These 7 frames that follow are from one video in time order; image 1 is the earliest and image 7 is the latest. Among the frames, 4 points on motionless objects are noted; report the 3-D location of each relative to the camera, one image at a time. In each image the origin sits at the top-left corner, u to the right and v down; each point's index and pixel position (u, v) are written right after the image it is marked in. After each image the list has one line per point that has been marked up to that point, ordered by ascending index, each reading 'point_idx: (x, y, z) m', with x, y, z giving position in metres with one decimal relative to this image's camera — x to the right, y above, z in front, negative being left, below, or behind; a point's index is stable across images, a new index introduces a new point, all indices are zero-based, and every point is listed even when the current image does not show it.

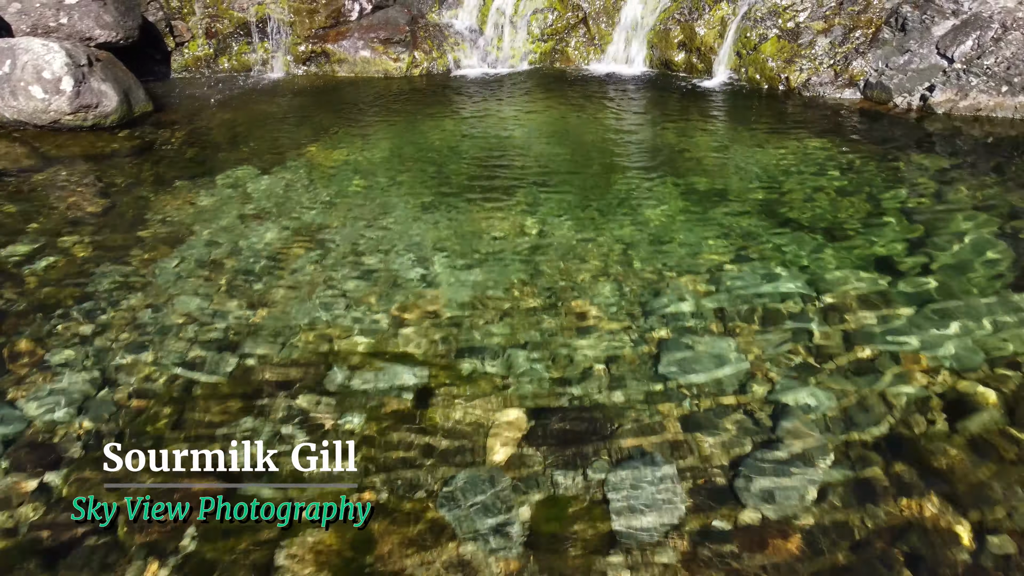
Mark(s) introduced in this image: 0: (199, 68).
0: (-4.6, +3.2, +12.6) m
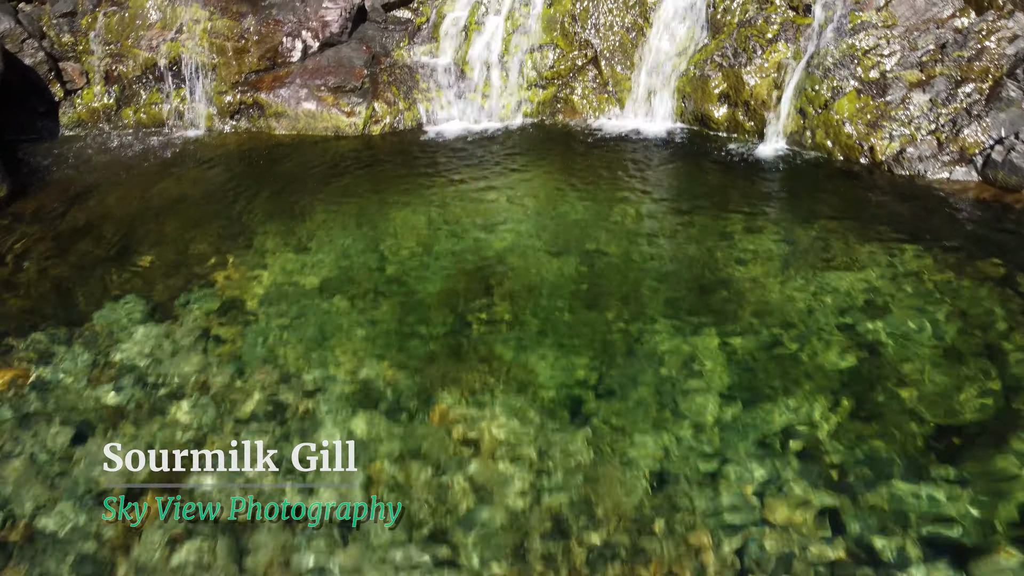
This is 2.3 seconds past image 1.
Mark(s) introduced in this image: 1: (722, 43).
0: (-4.7, +1.9, +9.8) m
1: (+2.2, +2.6, +9.2) m
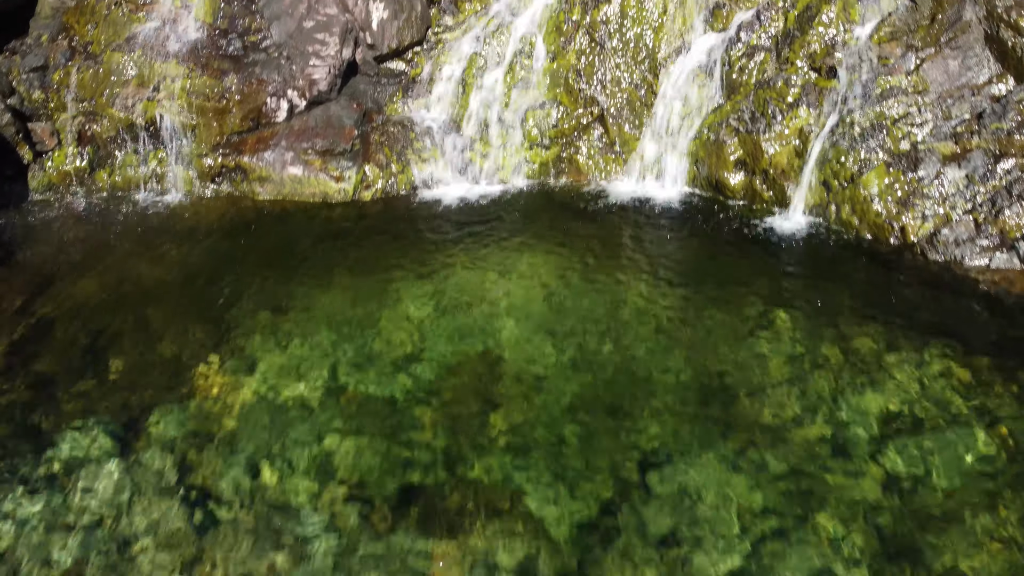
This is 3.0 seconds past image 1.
0: (-4.7, +1.1, +9.1) m
1: (+2.2, +1.8, +8.6) m
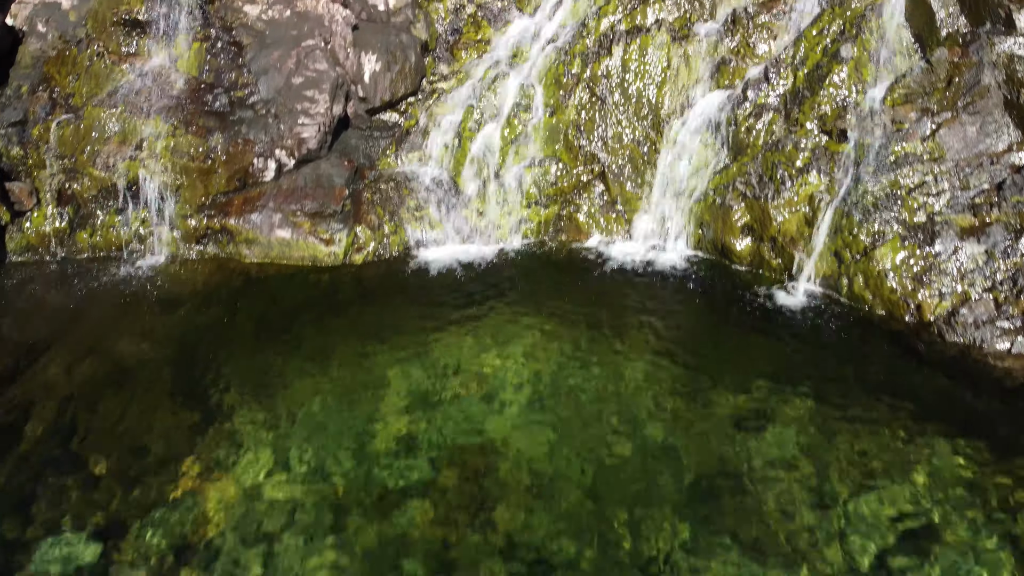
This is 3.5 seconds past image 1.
0: (-4.7, +0.4, +8.8) m
1: (+2.2, +1.1, +8.2) m
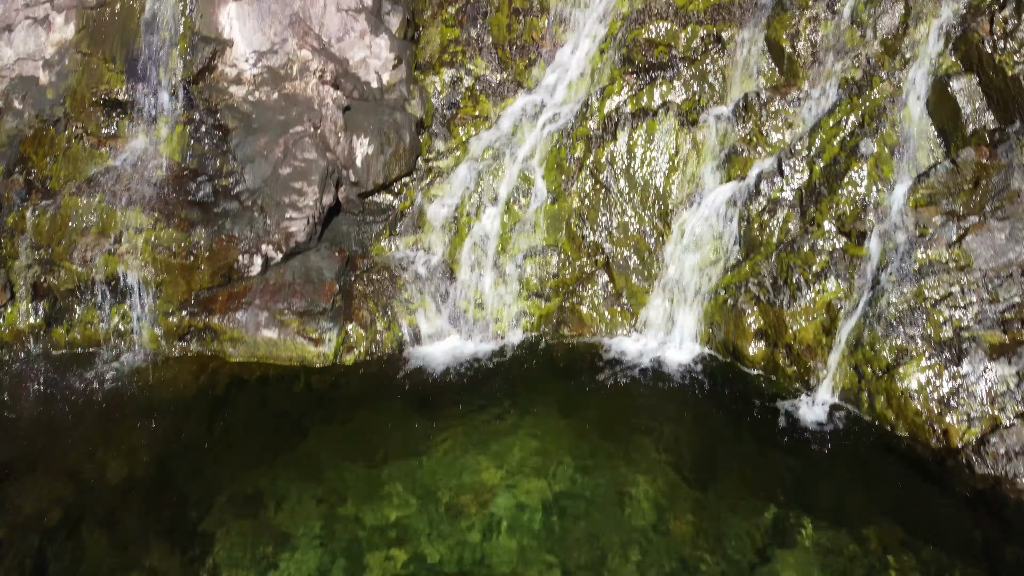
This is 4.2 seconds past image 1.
0: (-4.7, -0.5, +8.3) m
1: (+2.2, +0.2, +7.7) m
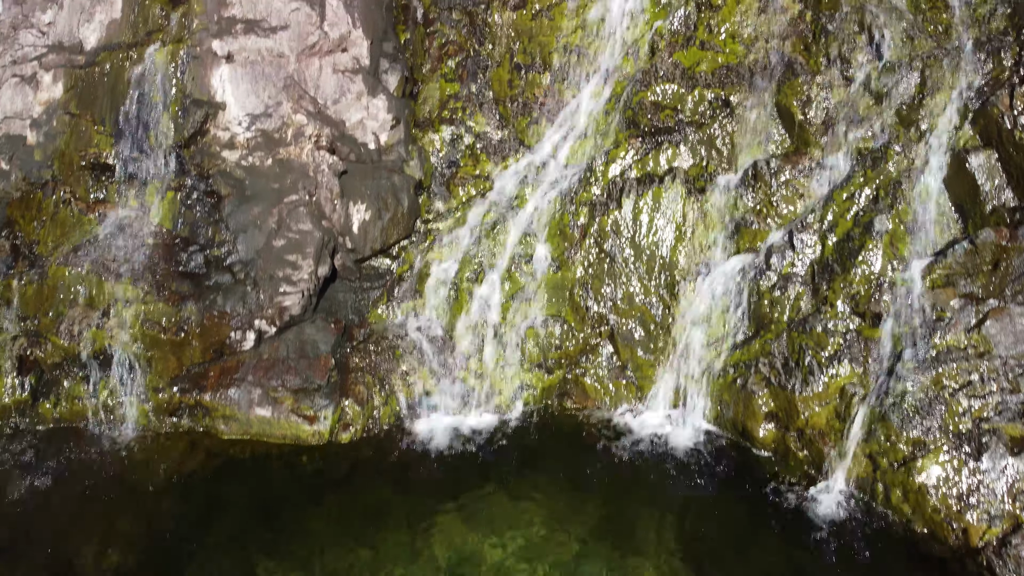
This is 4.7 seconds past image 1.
0: (-4.7, -1.2, +8.1) m
1: (+2.2, -0.5, +7.5) m
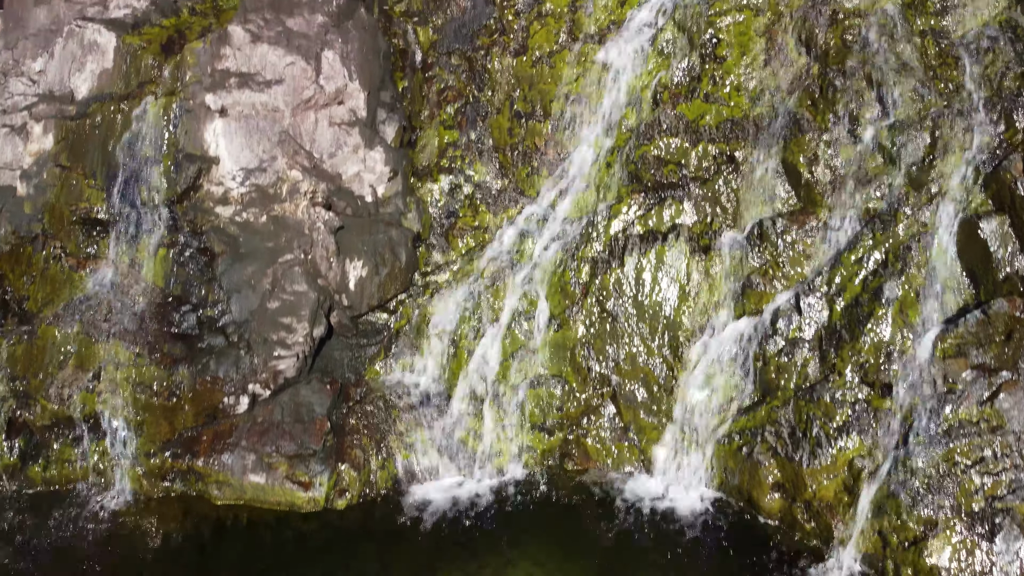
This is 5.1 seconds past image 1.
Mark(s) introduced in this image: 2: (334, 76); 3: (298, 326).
0: (-4.7, -1.8, +7.9) m
1: (+2.2, -1.1, +7.3) m
2: (-1.7, +2.0, +8.3) m
3: (-1.9, -0.3, +7.7) m
